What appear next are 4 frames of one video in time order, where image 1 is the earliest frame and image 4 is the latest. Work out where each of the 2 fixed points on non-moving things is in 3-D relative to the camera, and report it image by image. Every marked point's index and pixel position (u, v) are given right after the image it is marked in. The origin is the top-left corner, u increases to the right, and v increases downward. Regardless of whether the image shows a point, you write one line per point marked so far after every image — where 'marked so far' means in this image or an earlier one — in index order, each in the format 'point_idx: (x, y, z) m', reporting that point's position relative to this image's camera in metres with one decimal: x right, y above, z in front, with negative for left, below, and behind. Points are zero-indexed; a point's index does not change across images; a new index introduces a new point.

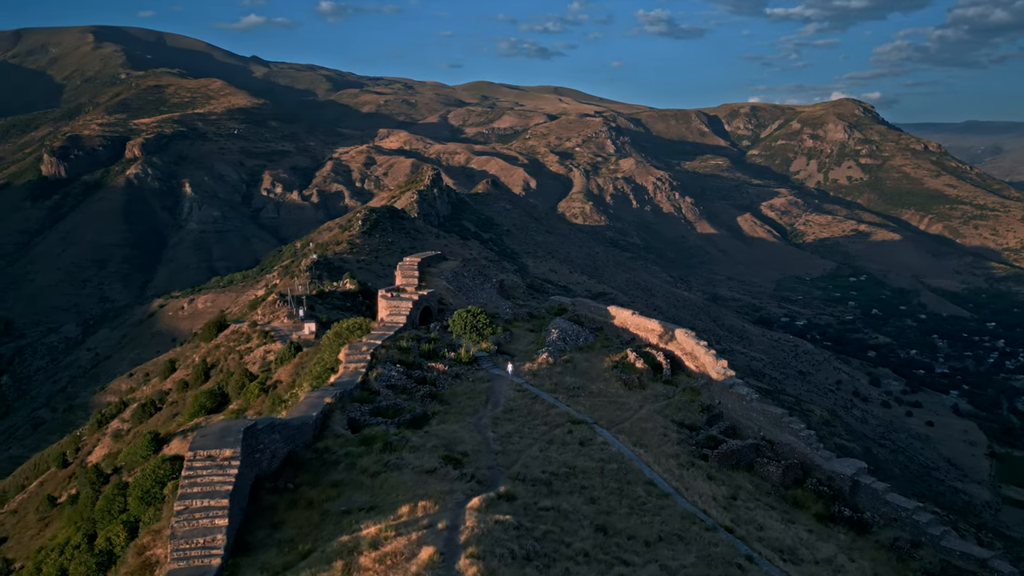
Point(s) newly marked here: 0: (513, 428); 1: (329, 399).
0: (0.0, -2.4, +12.7) m
1: (-2.9, -1.7, +11.3) m
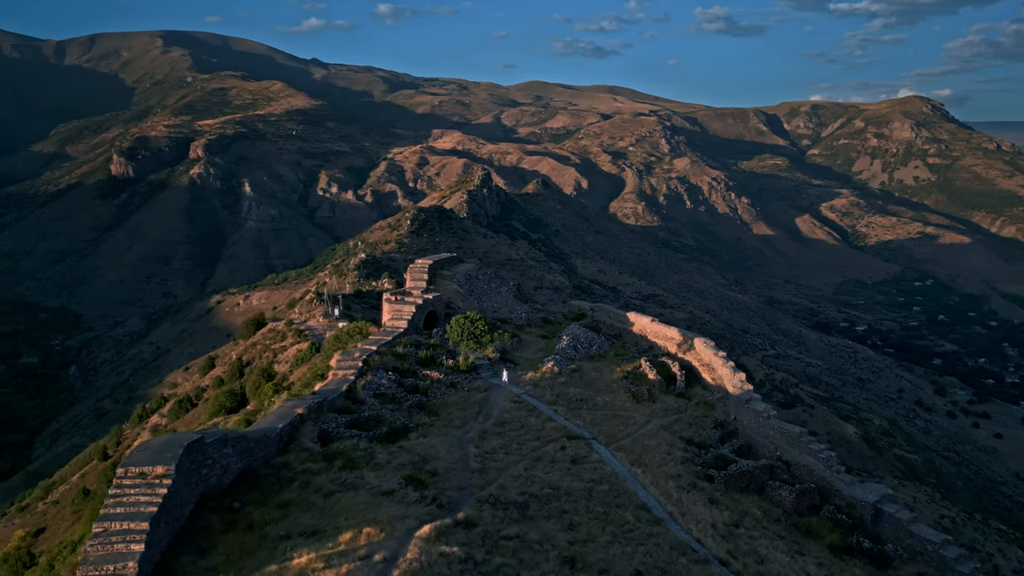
0: (-0.2, -2.5, +12.0) m
1: (-3.2, -1.8, +10.8) m
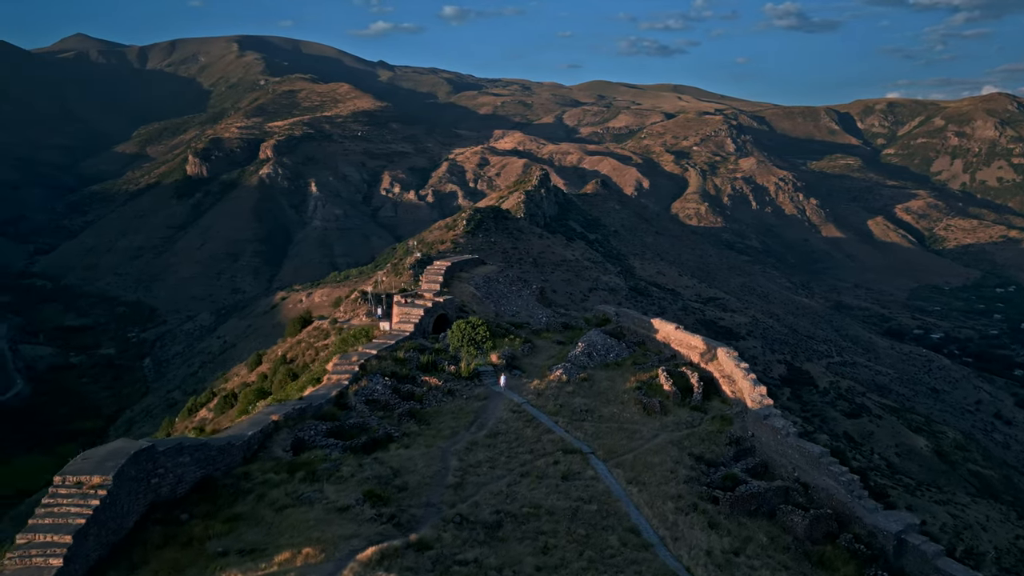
0: (-0.4, -2.6, +11.5) m
1: (-3.4, -1.9, +10.5) m
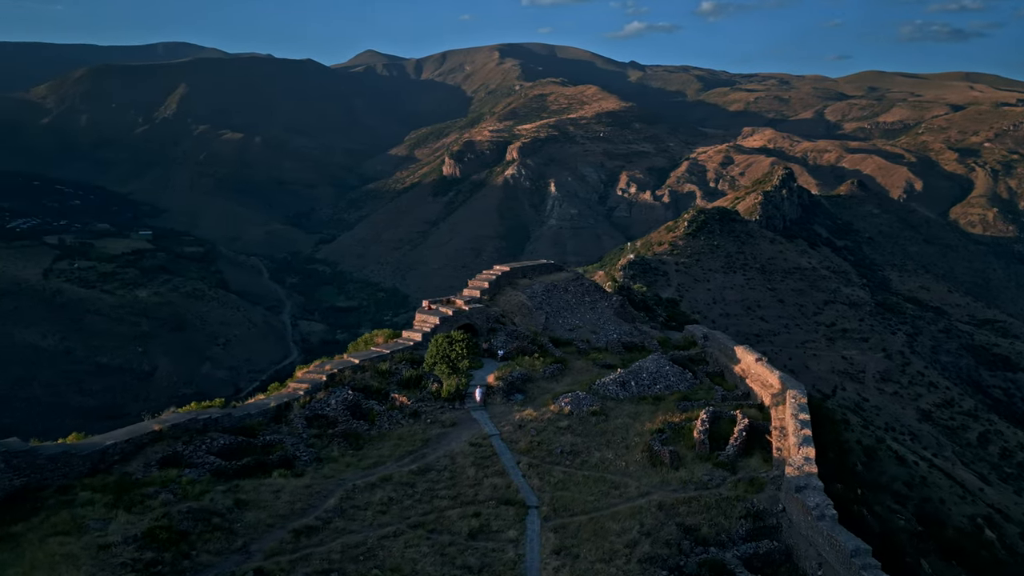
0: (-1.6, -2.8, +9.9) m
1: (-4.8, -1.9, +10.0) m
